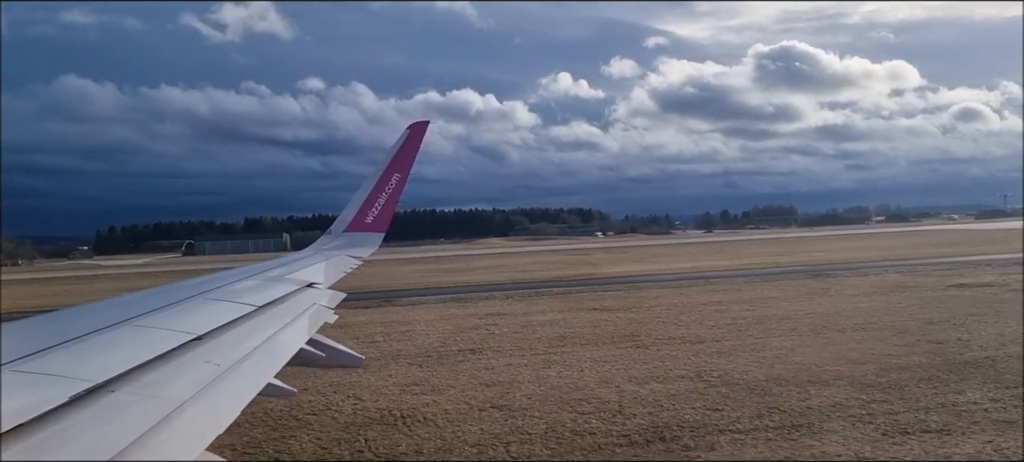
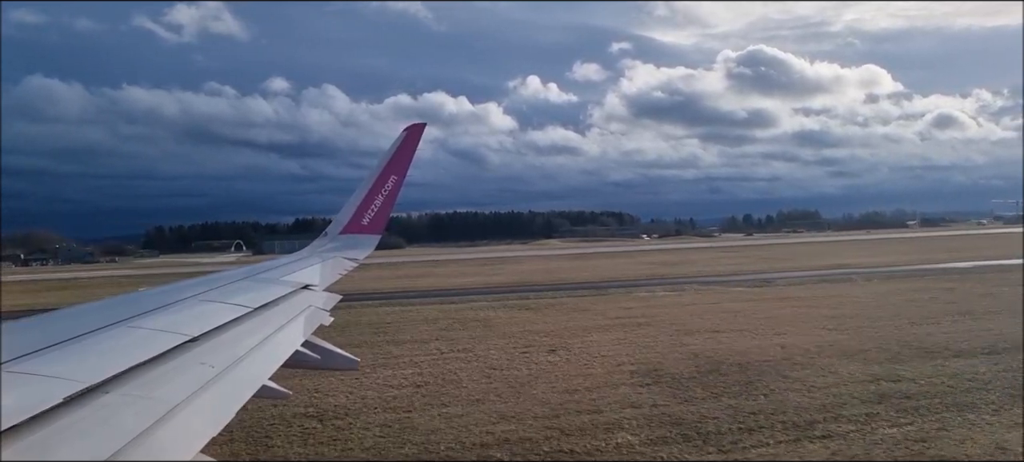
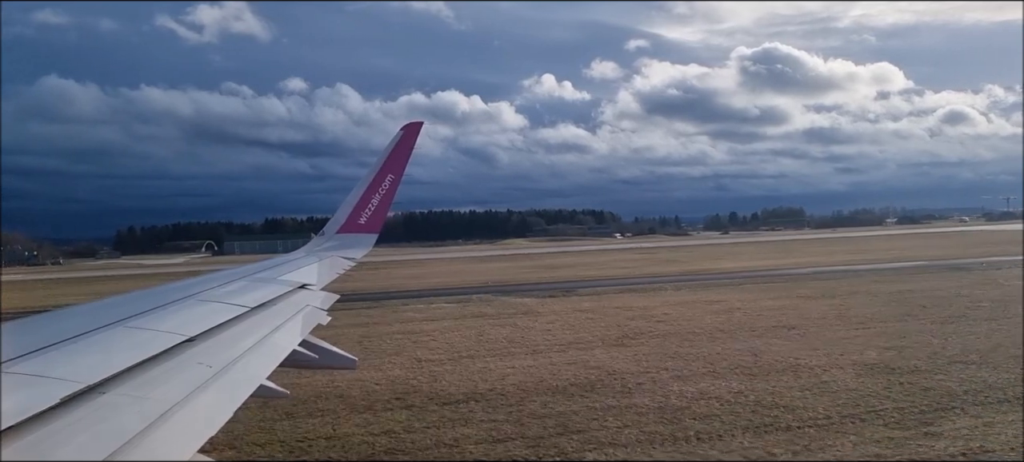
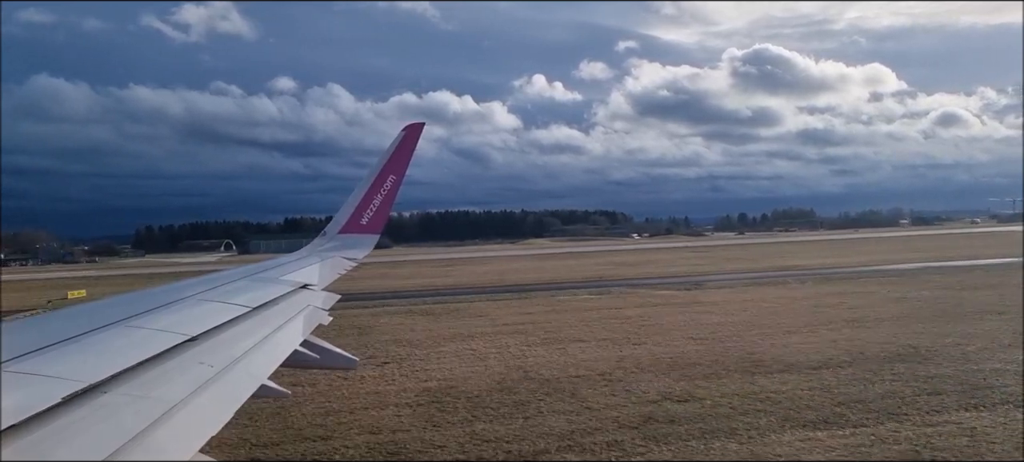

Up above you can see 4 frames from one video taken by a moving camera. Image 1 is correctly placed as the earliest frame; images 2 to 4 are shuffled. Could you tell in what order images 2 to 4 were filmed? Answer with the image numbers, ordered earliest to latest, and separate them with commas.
3, 4, 2
